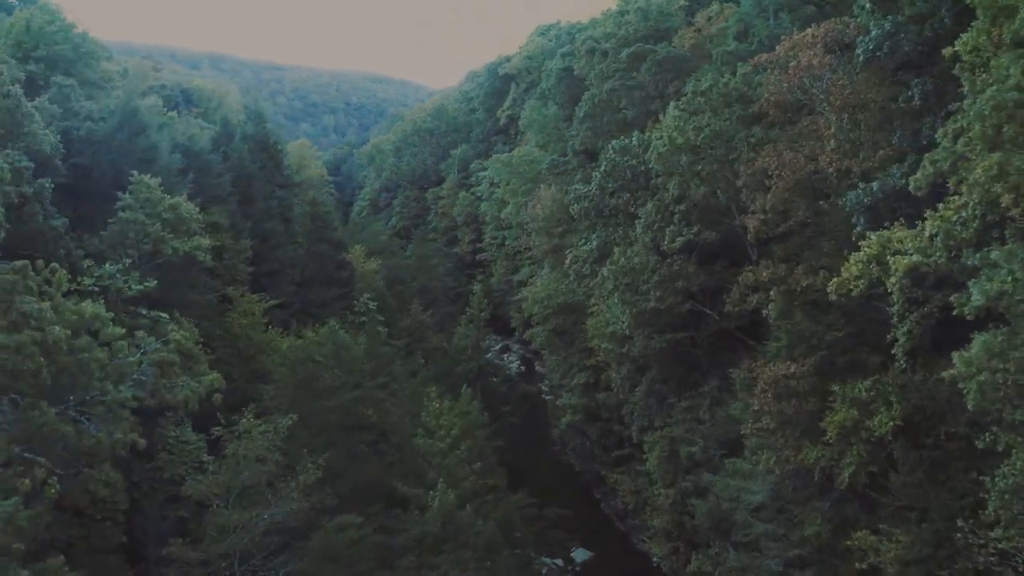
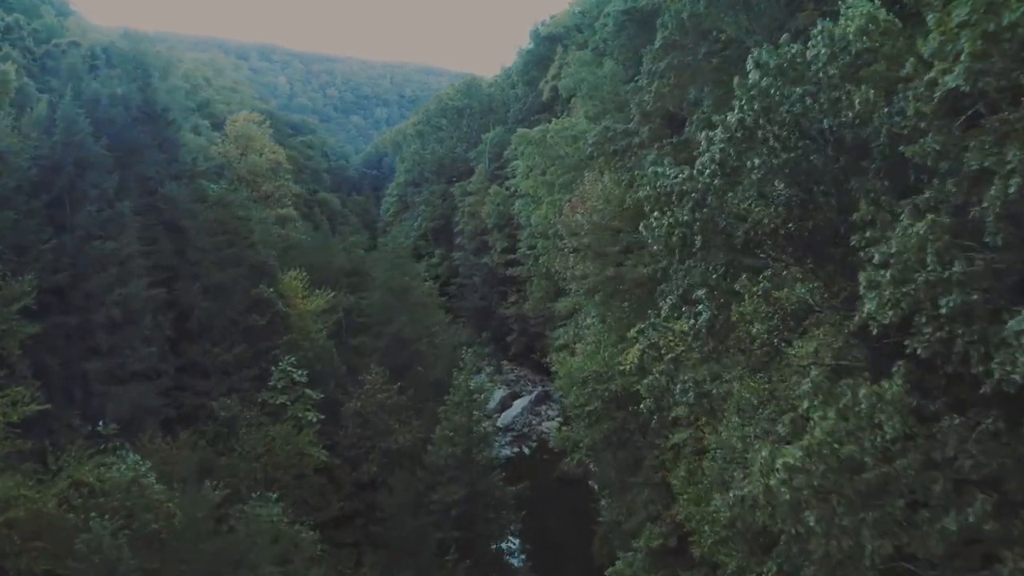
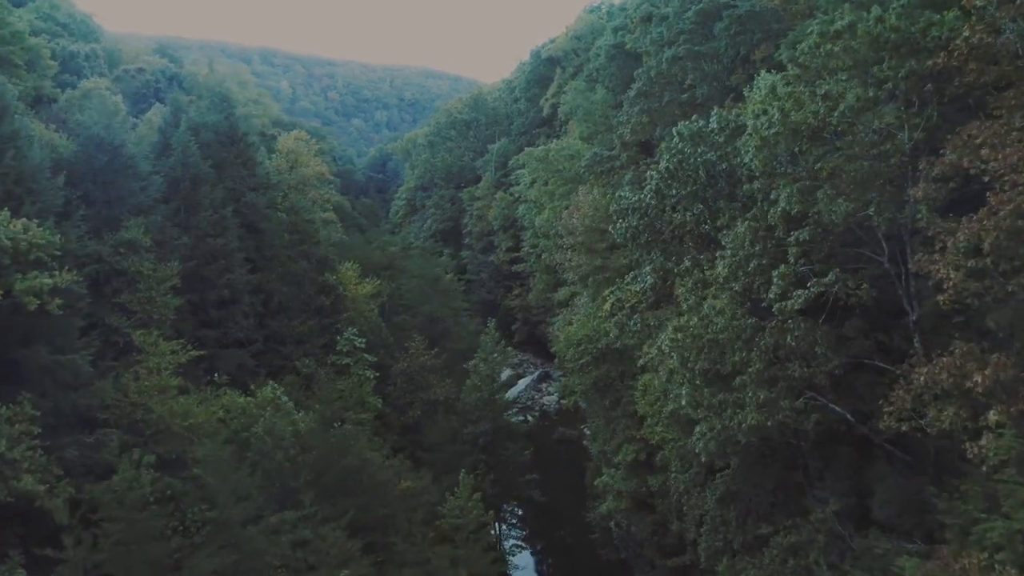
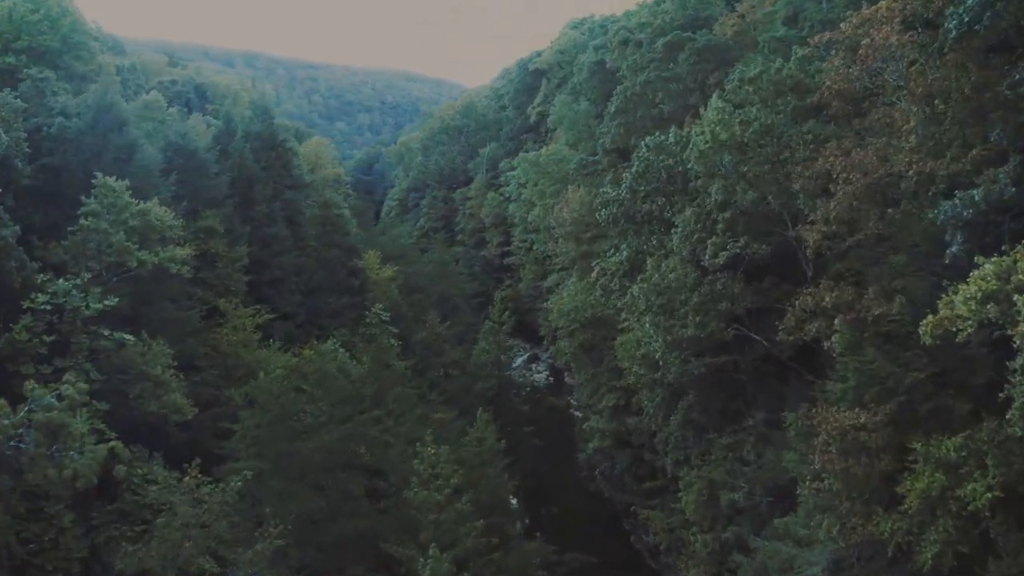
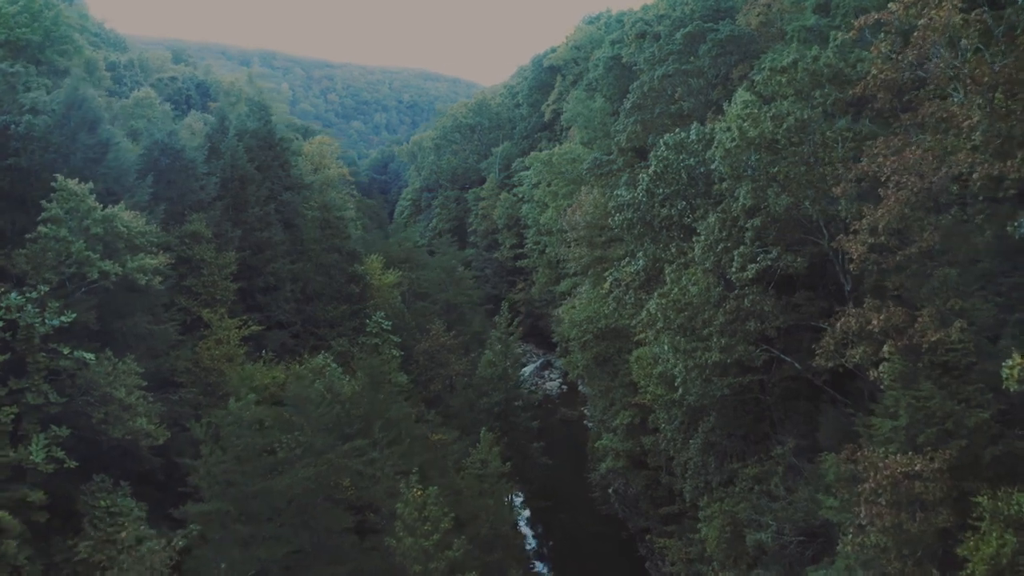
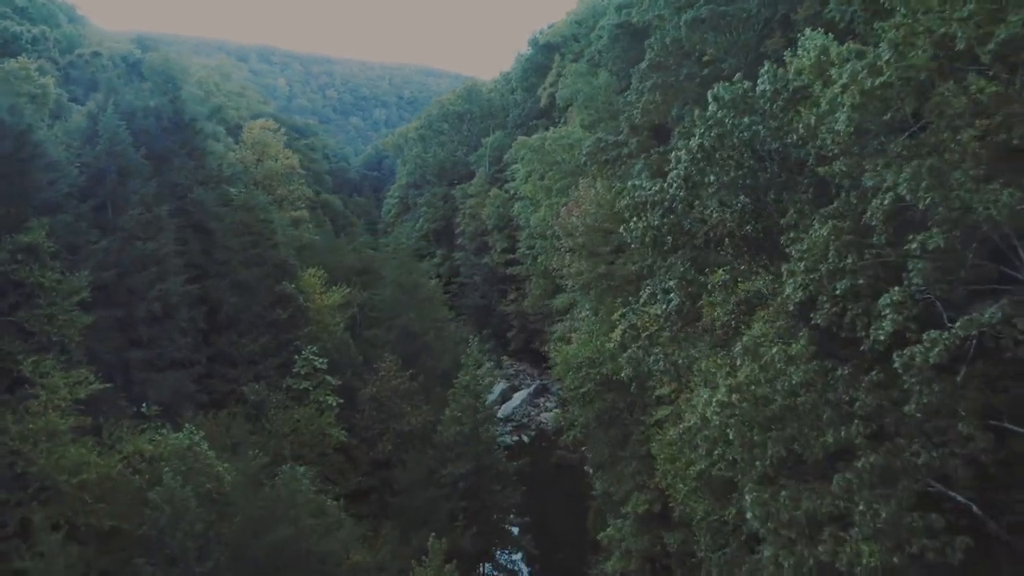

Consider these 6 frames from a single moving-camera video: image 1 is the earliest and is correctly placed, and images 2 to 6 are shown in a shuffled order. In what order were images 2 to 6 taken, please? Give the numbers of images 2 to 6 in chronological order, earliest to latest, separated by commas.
4, 5, 3, 6, 2
